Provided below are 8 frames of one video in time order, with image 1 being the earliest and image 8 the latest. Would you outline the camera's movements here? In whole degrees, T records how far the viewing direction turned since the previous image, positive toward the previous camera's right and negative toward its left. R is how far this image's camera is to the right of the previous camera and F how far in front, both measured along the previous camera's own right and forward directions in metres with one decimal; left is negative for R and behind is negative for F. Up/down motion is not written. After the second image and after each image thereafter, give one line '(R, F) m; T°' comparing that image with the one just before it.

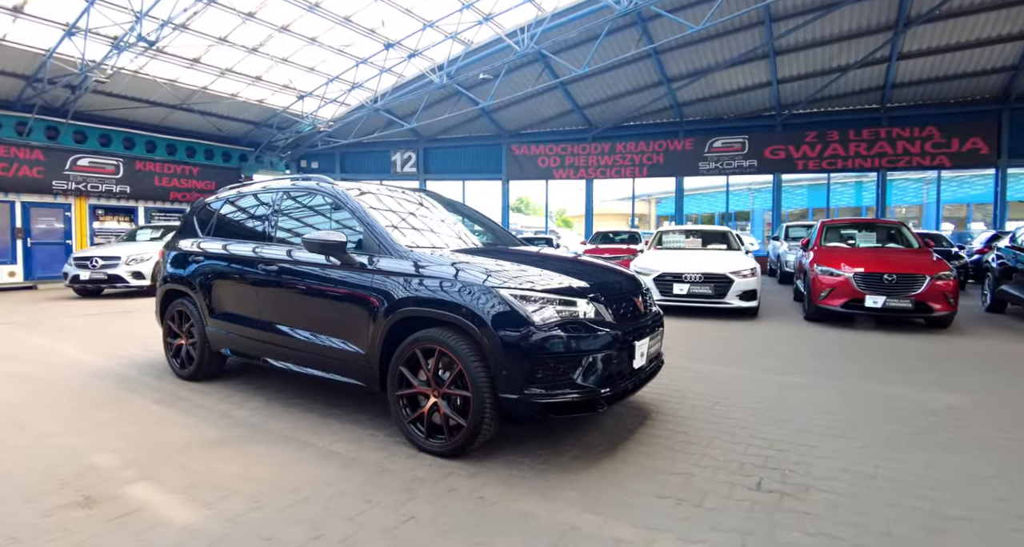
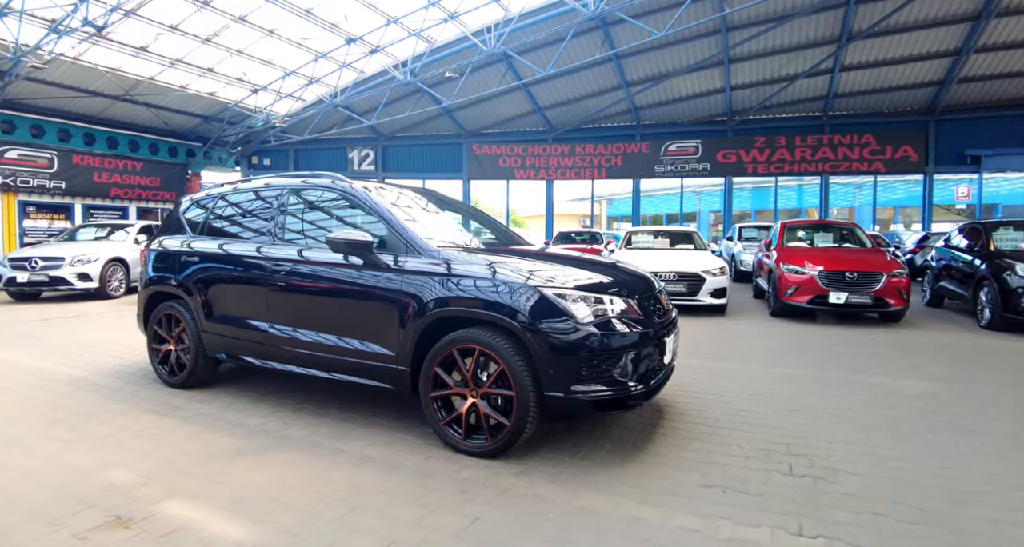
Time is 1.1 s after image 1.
(-0.5, 0.0) m; +6°
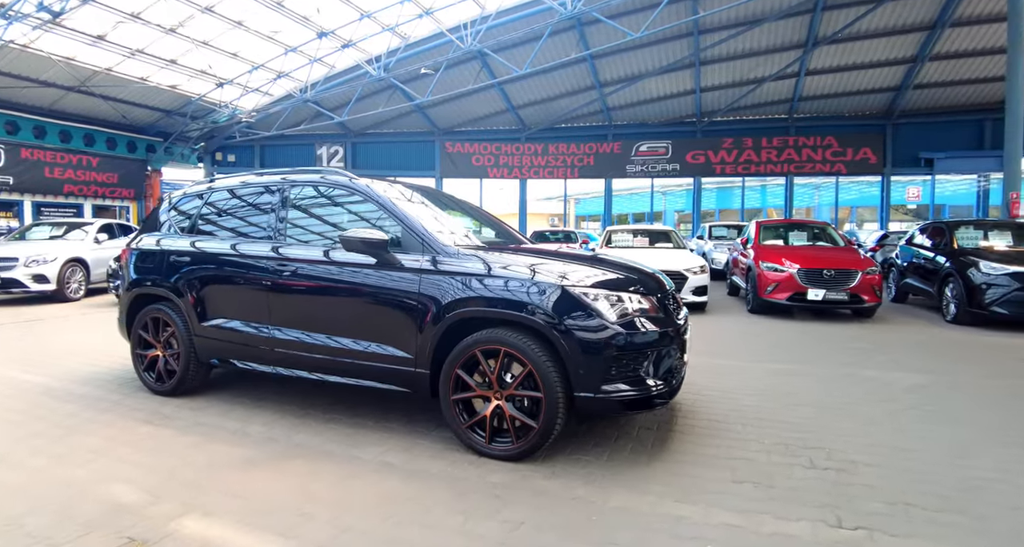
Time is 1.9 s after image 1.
(-0.3, +0.1) m; +4°
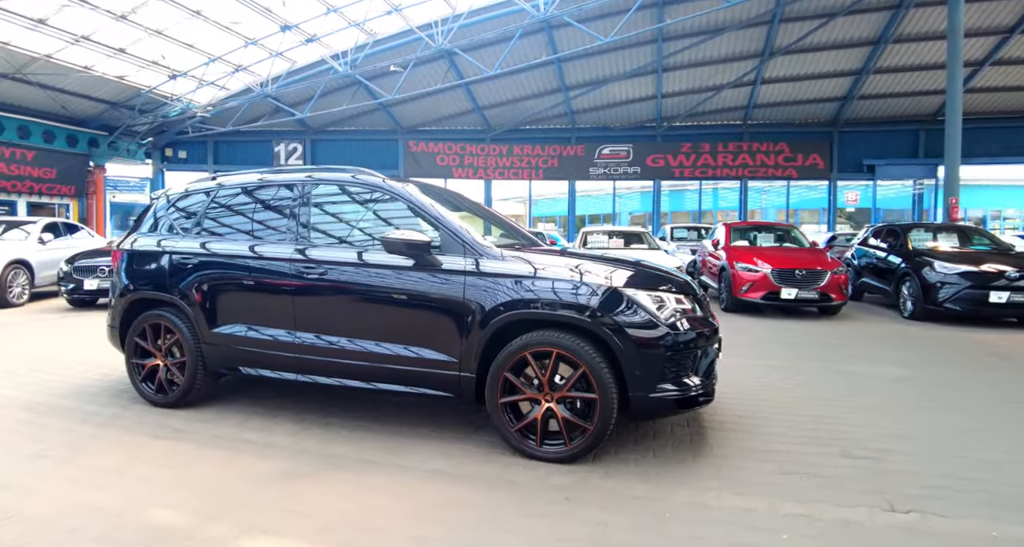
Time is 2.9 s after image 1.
(-0.6, 0.0) m; +5°
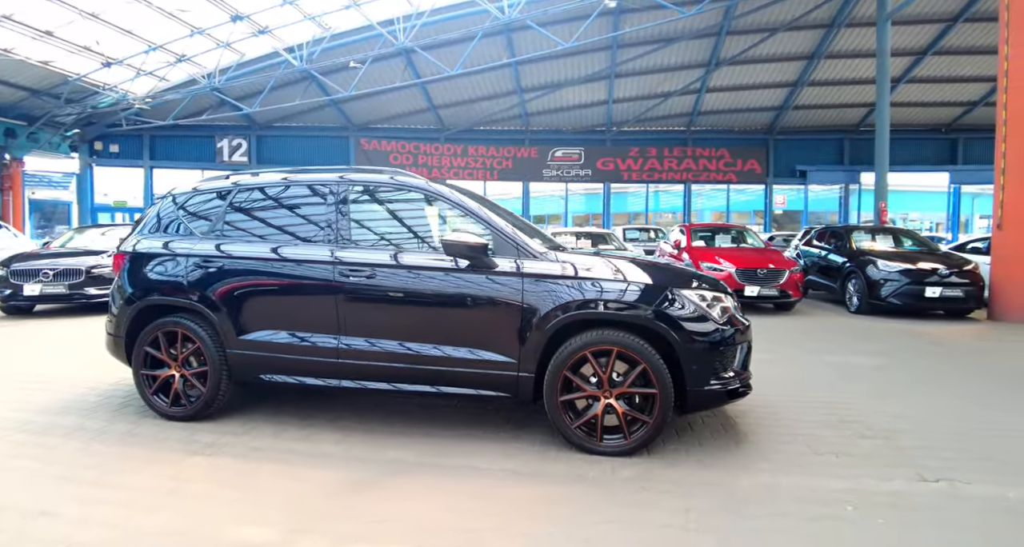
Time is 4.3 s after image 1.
(-0.7, 0.0) m; +7°
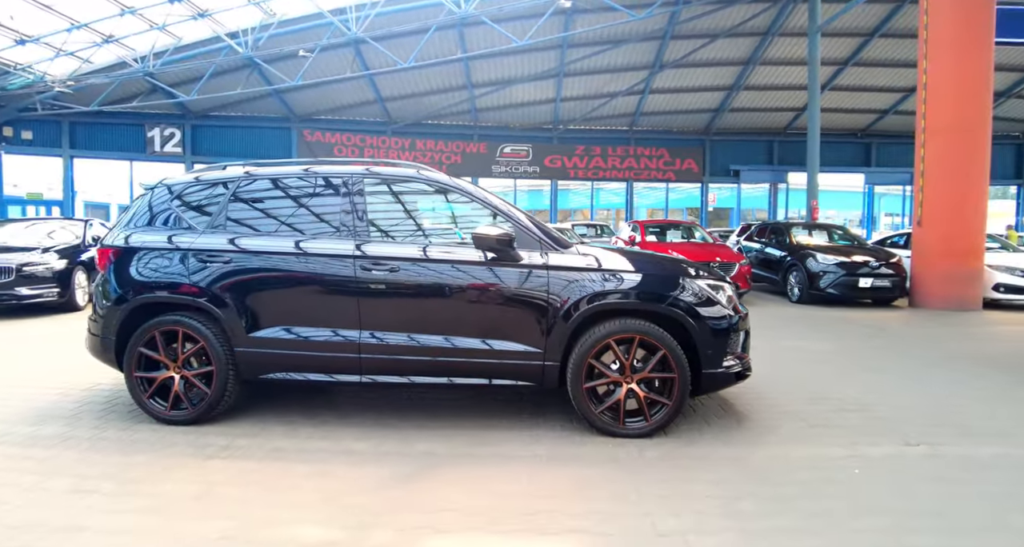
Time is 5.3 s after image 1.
(-0.5, -0.1) m; +7°
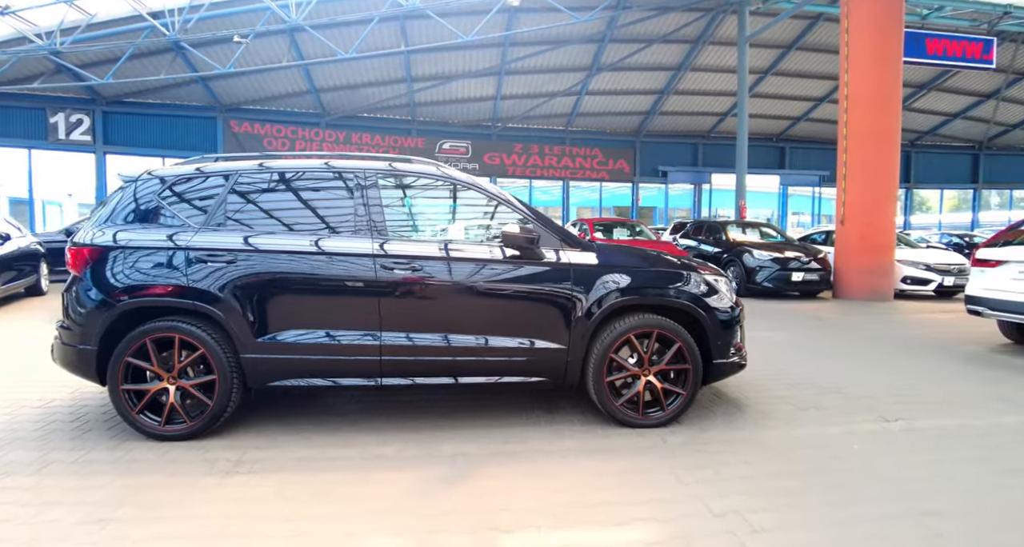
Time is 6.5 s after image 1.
(-0.6, 0.0) m; +8°
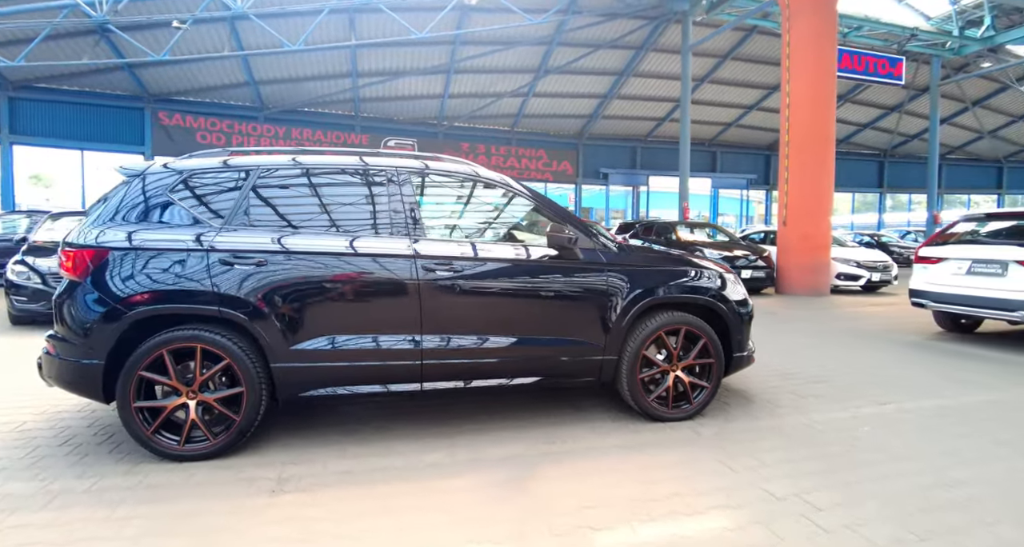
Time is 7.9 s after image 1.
(-0.7, 0.0) m; +7°
